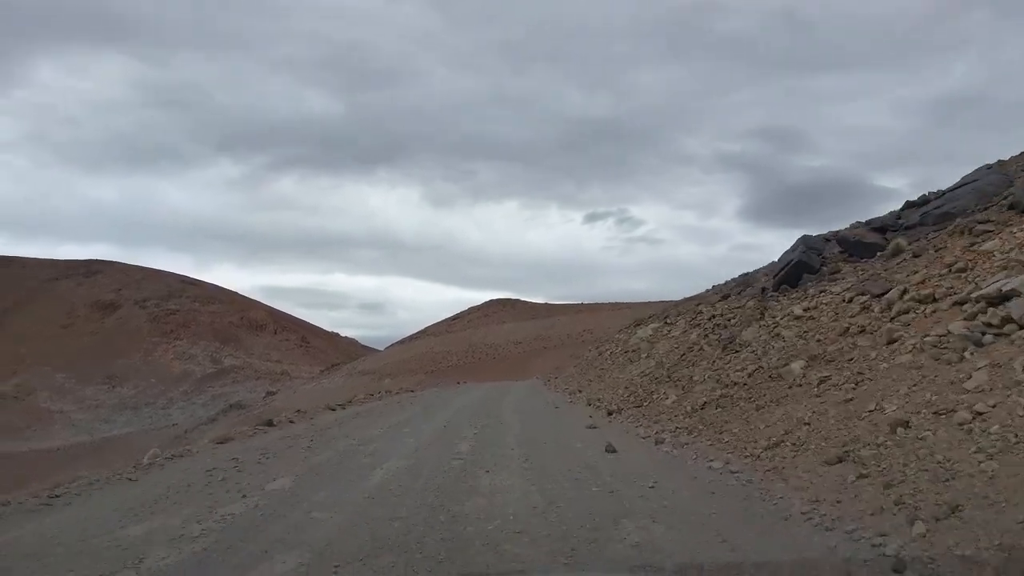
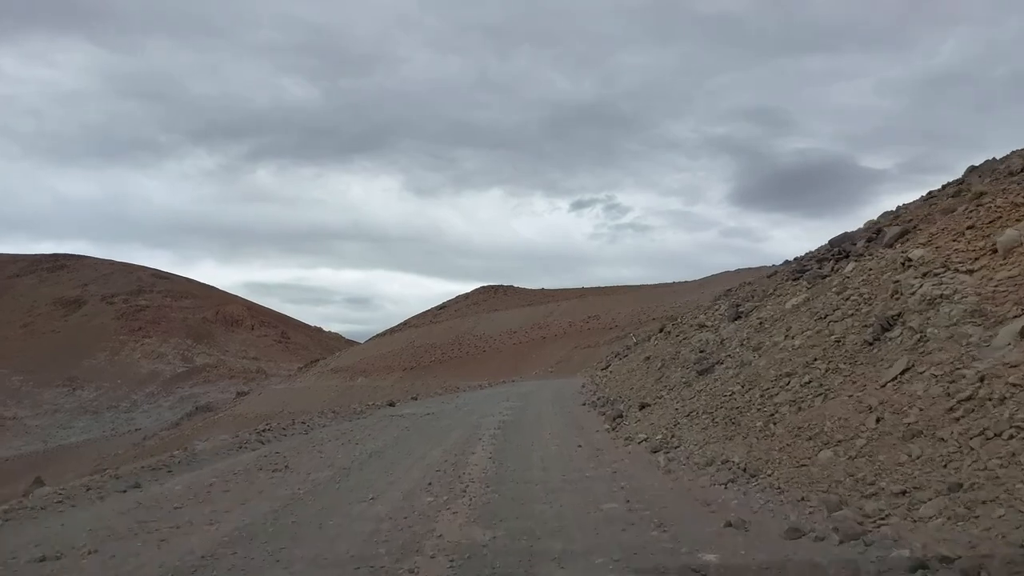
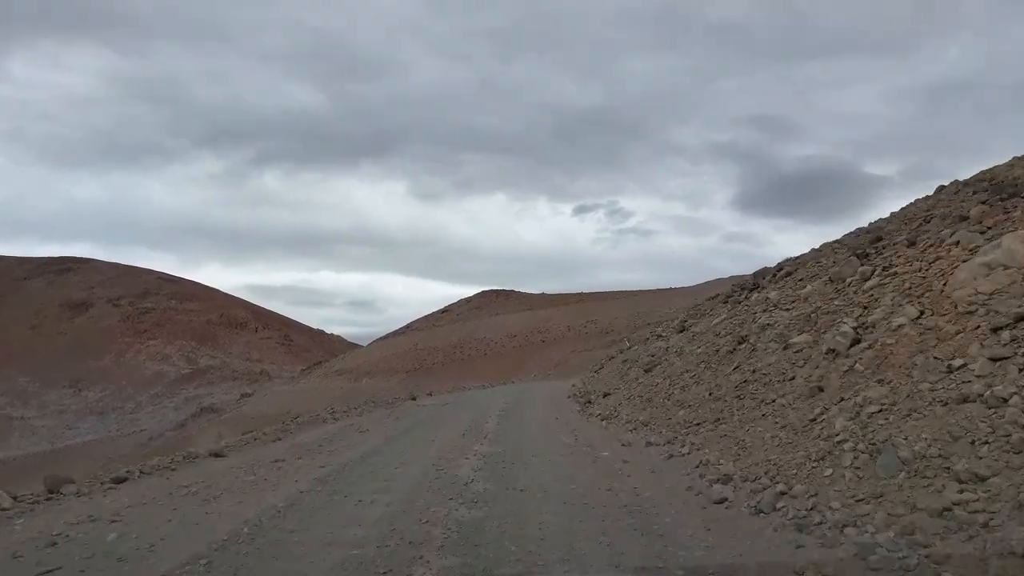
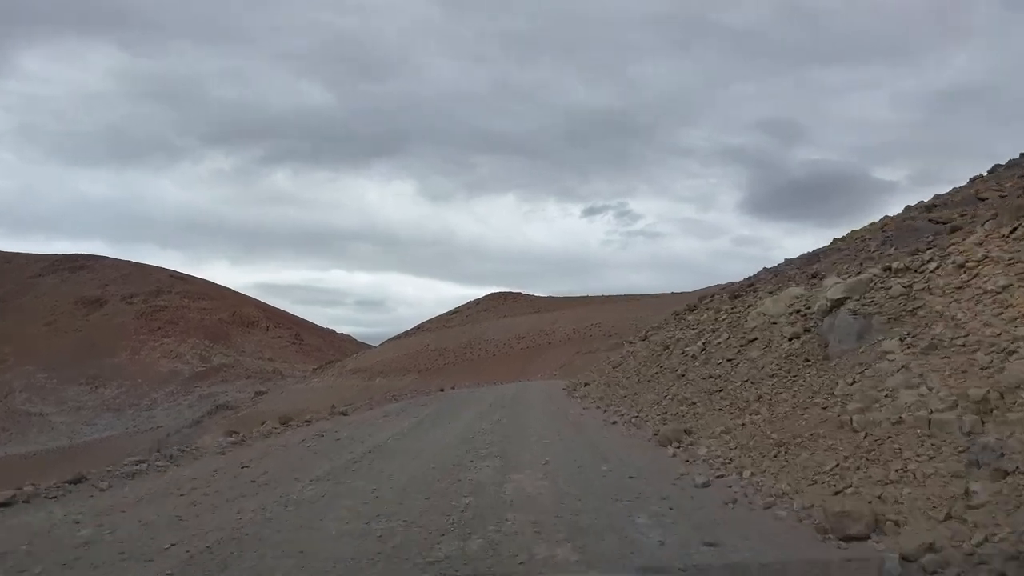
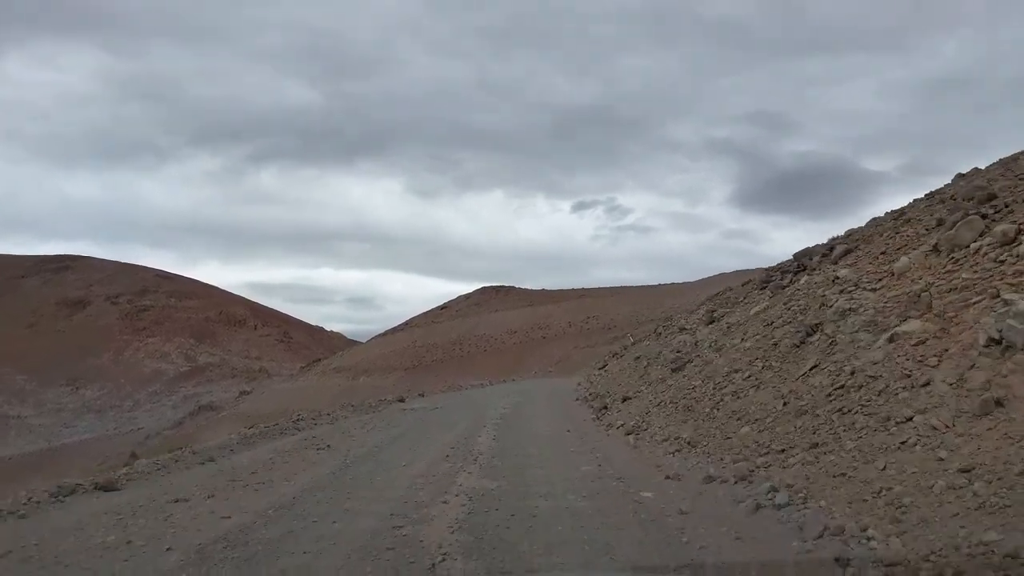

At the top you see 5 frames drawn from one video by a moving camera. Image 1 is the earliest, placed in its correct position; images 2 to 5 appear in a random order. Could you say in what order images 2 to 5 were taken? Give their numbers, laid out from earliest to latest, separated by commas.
4, 3, 5, 2
